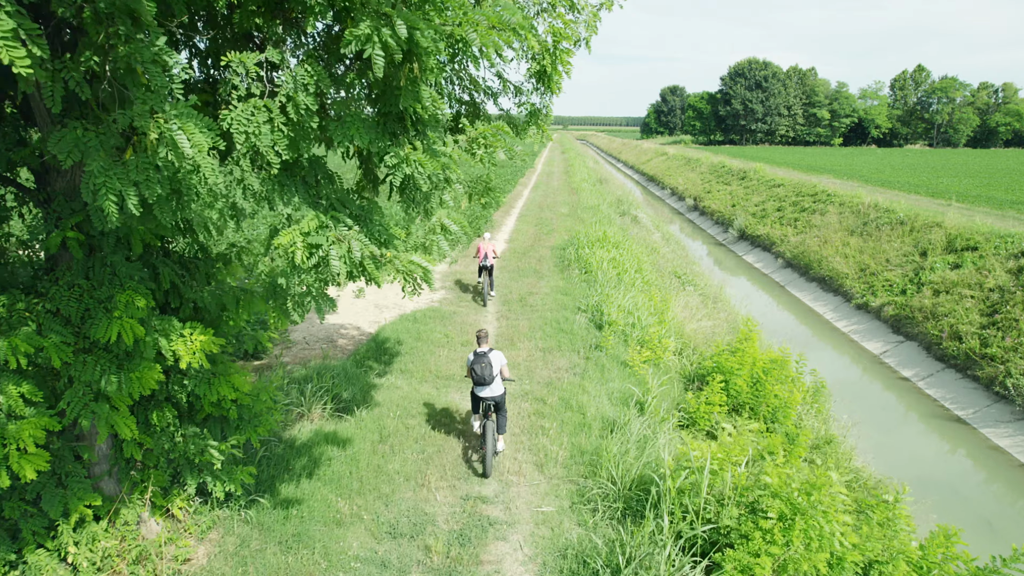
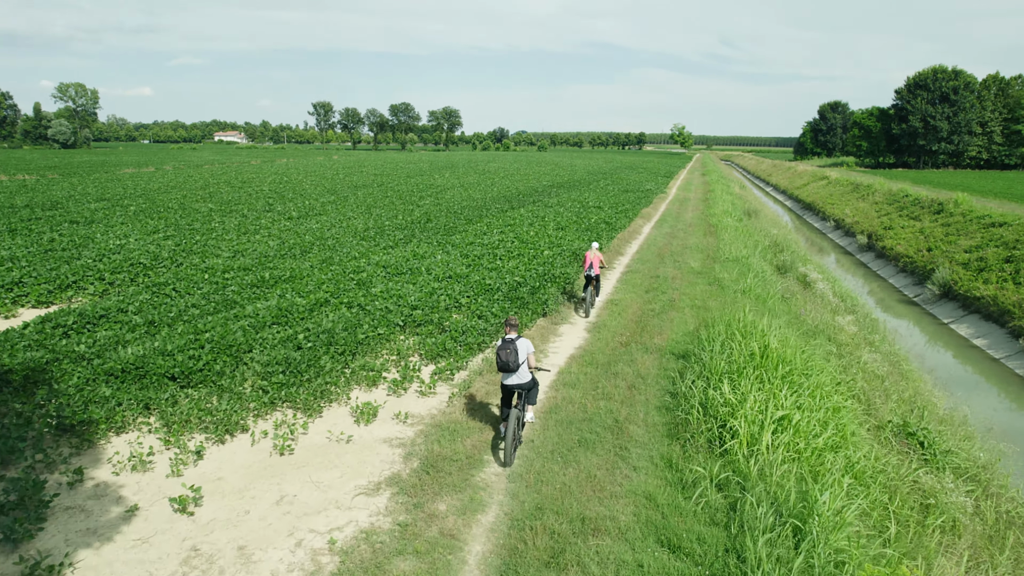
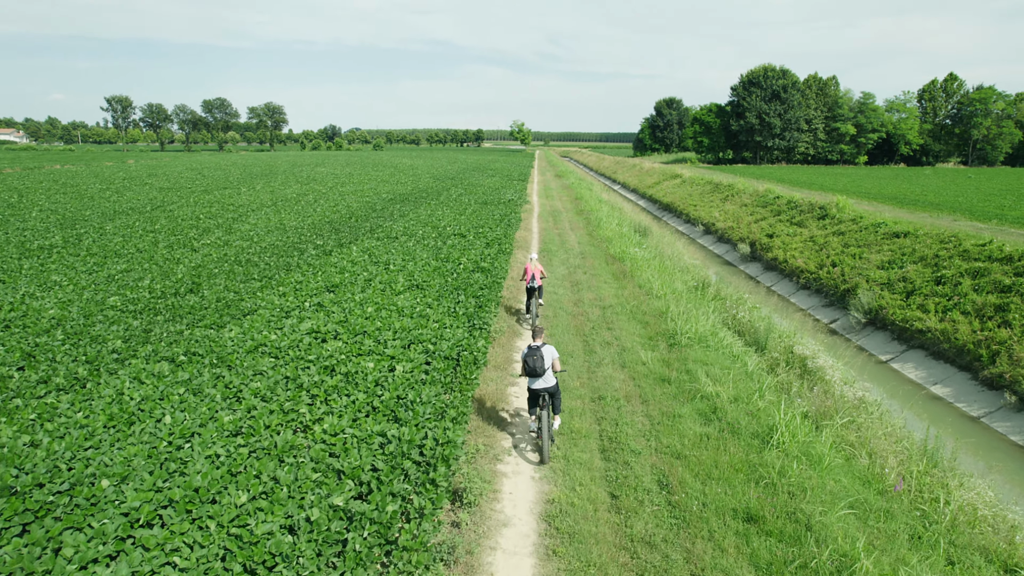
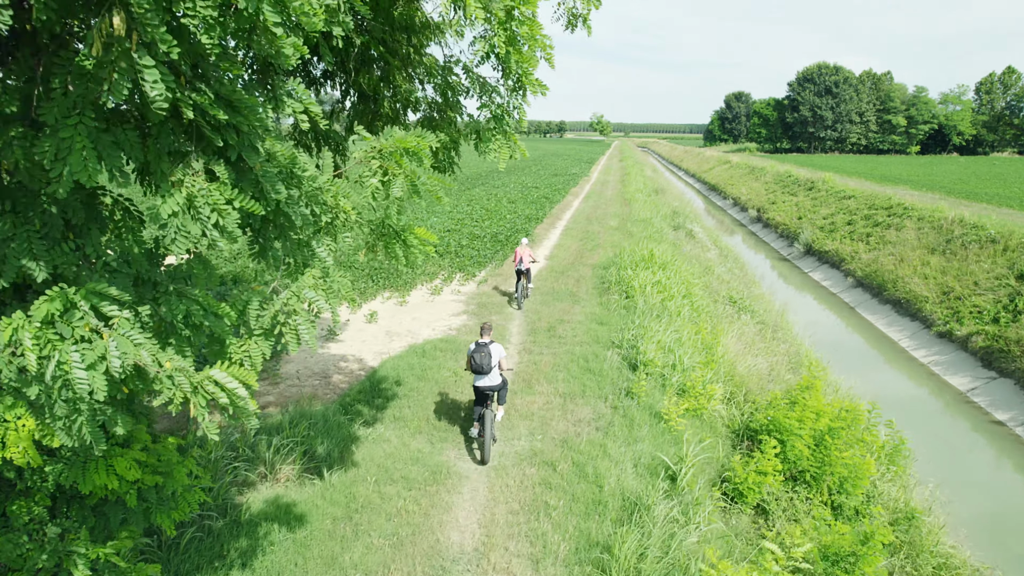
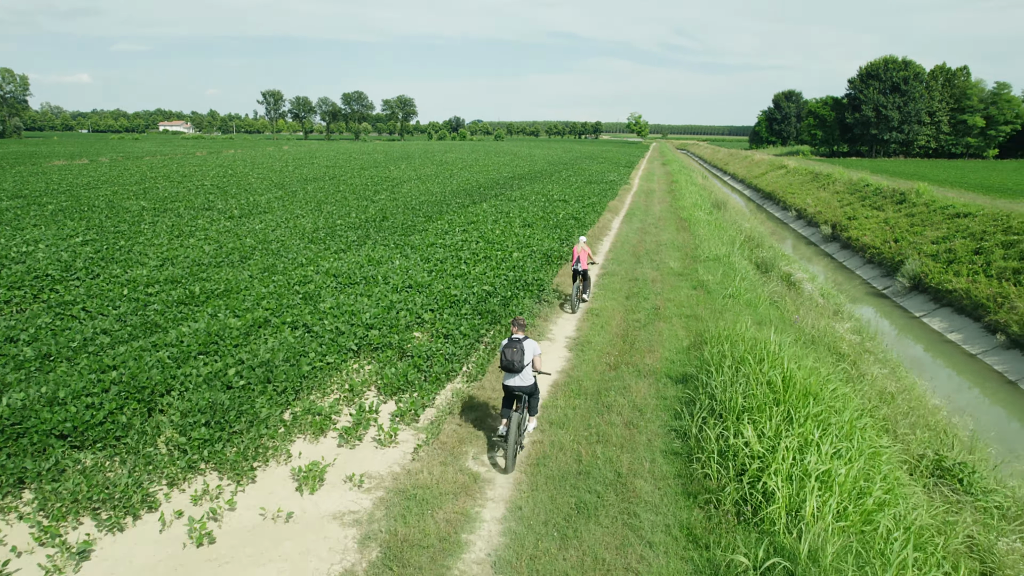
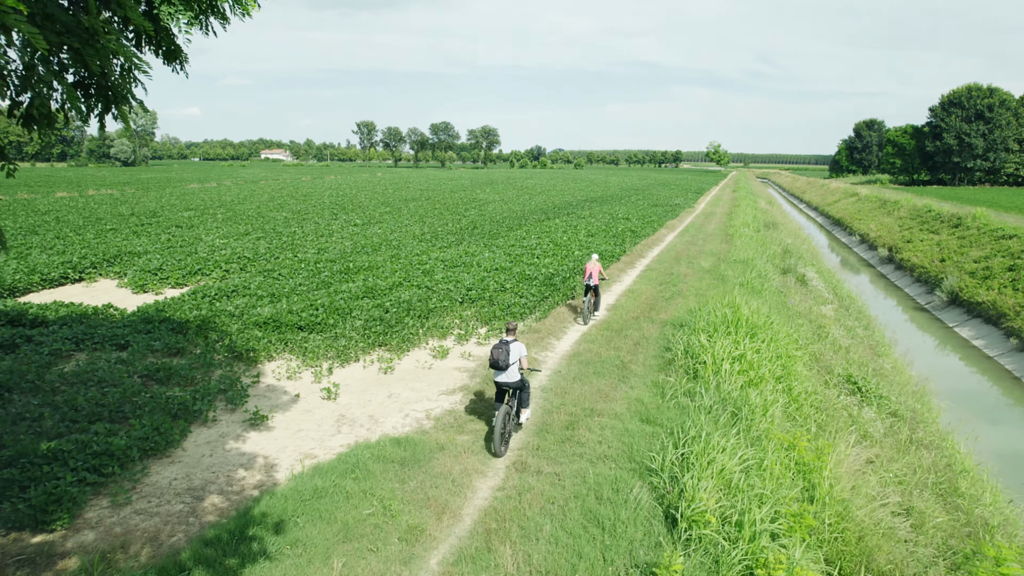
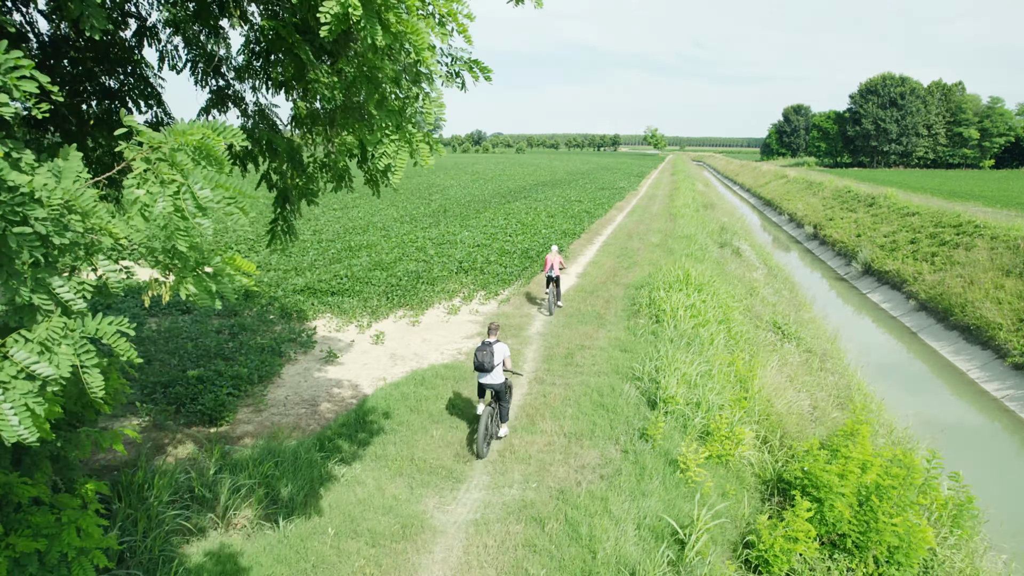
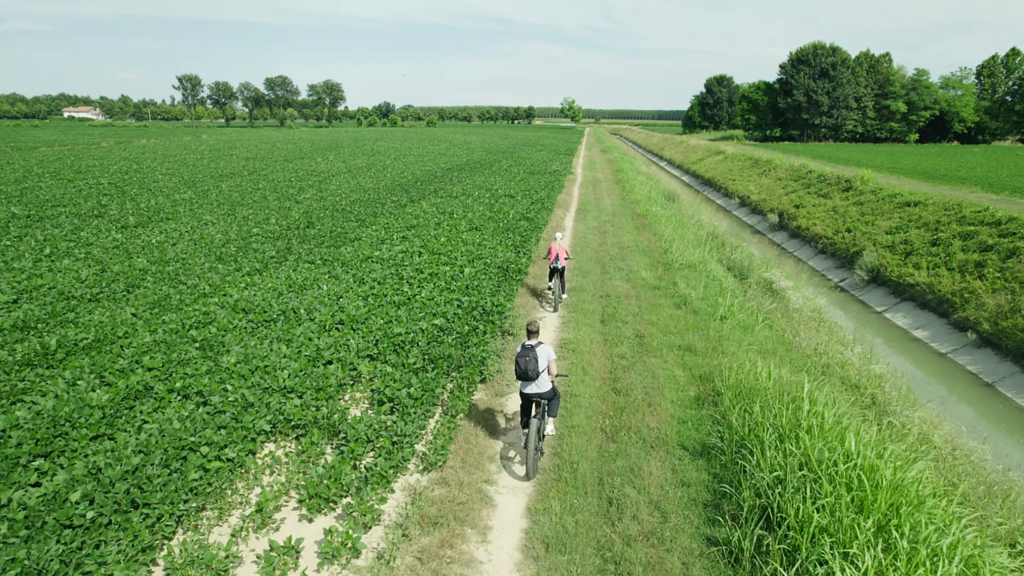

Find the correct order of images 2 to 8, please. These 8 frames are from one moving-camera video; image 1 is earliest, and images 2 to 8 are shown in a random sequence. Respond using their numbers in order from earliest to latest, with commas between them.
4, 7, 6, 2, 5, 8, 3
